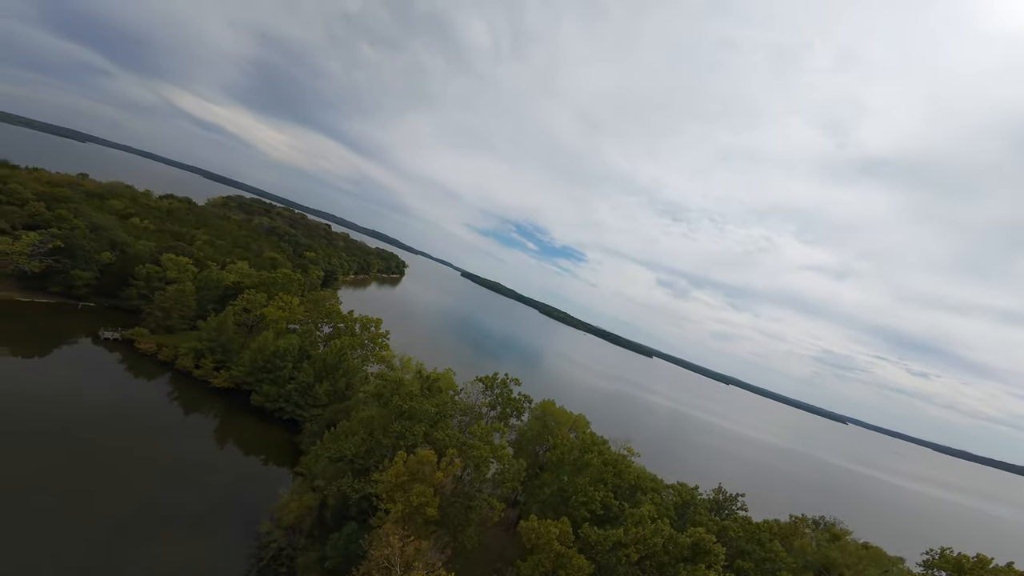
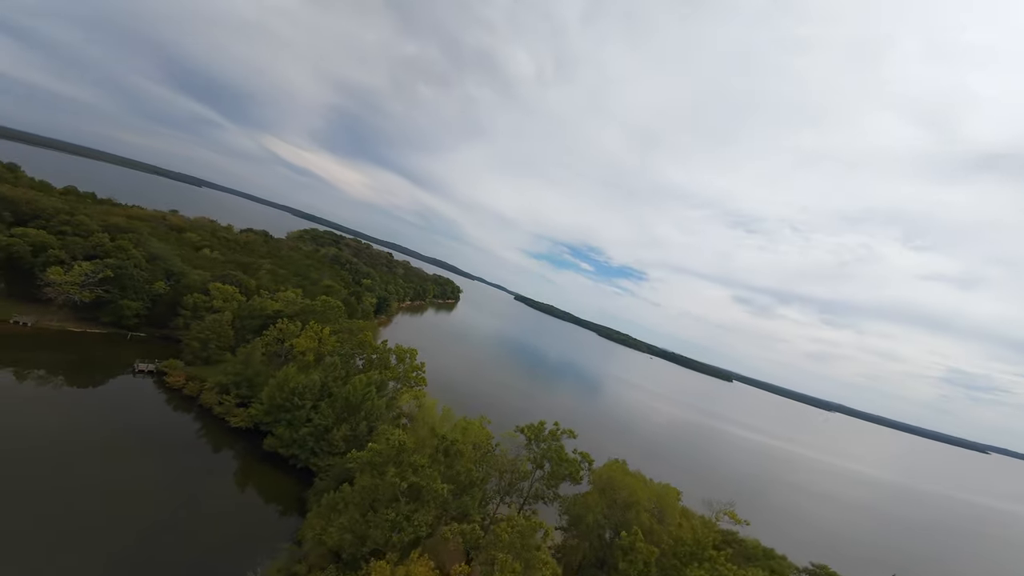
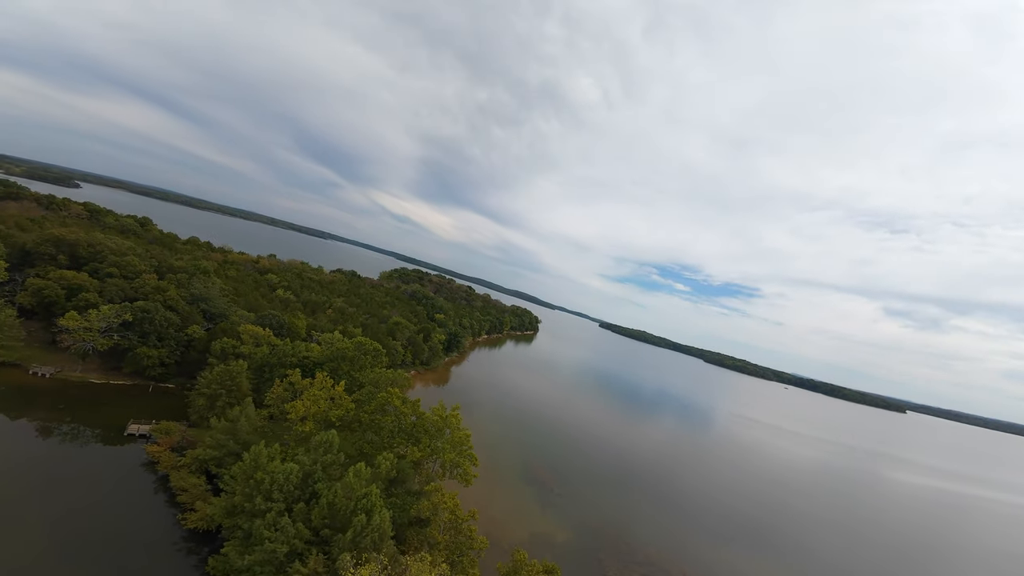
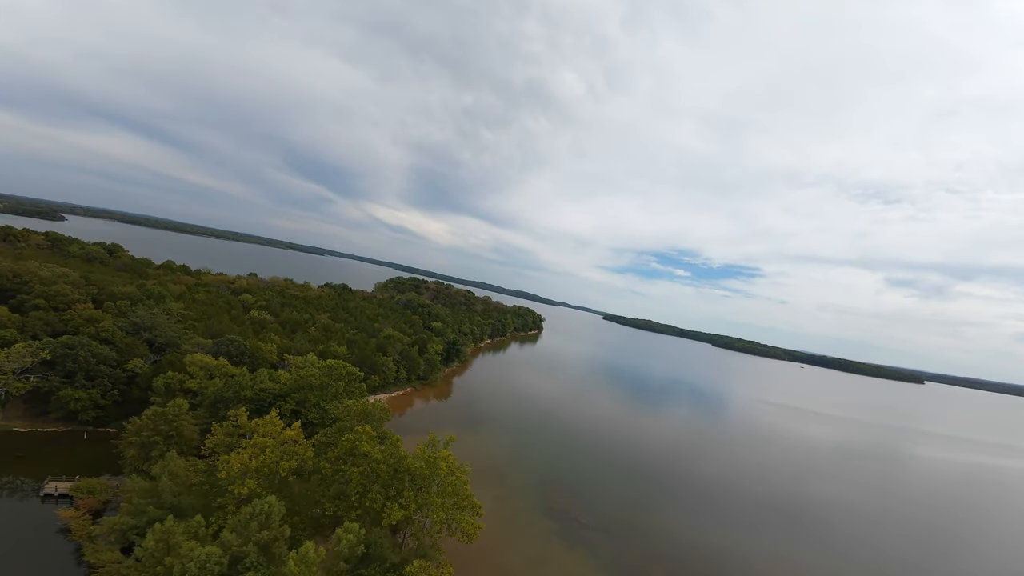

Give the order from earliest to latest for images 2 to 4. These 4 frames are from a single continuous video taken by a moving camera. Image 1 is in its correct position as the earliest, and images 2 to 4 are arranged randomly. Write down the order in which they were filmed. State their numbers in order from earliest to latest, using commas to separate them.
2, 3, 4
